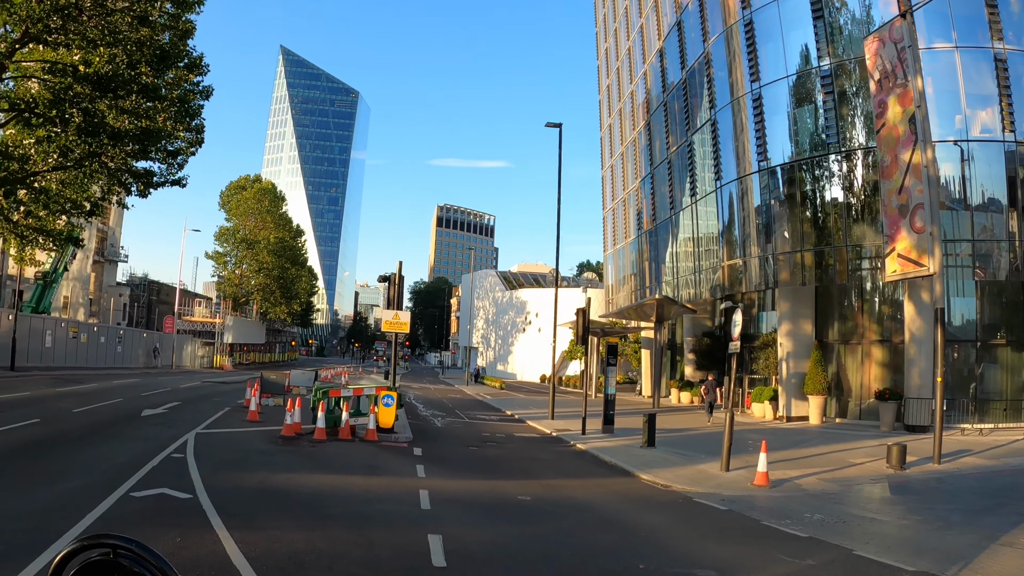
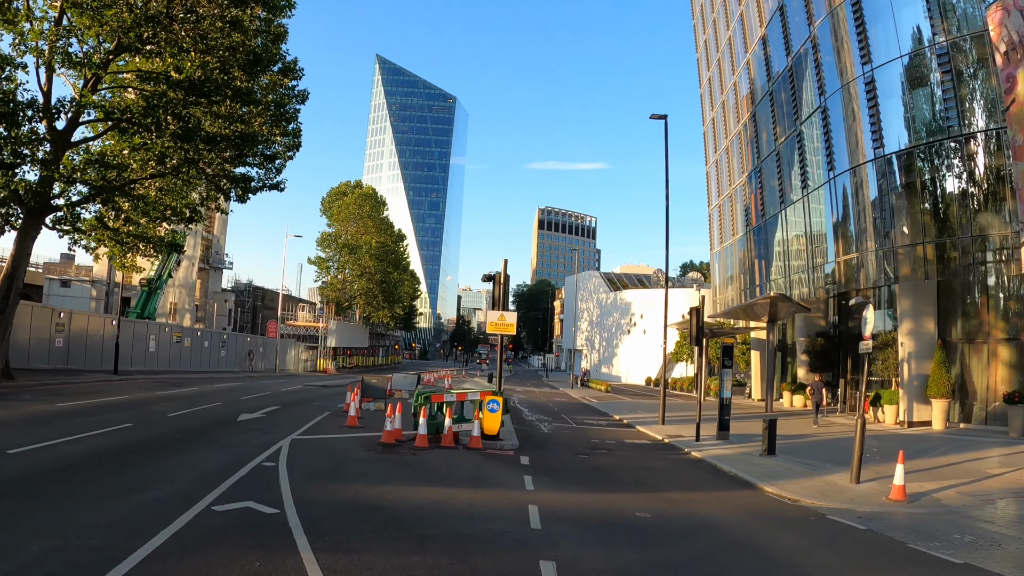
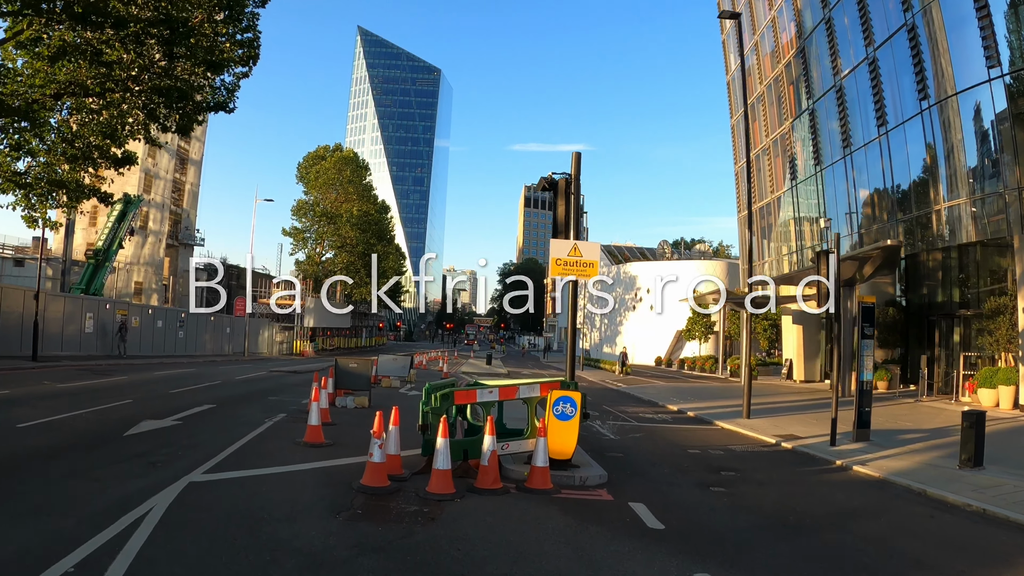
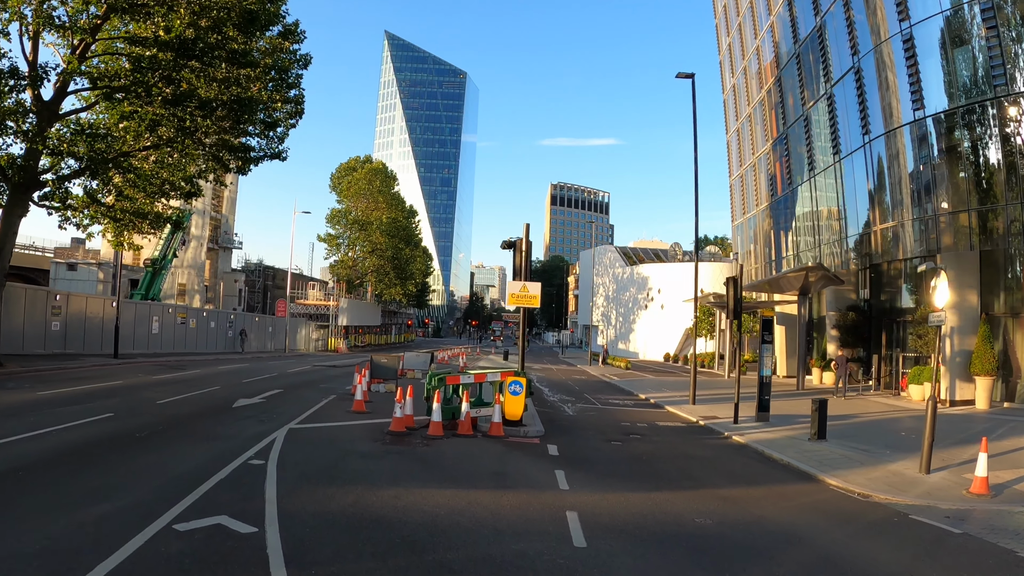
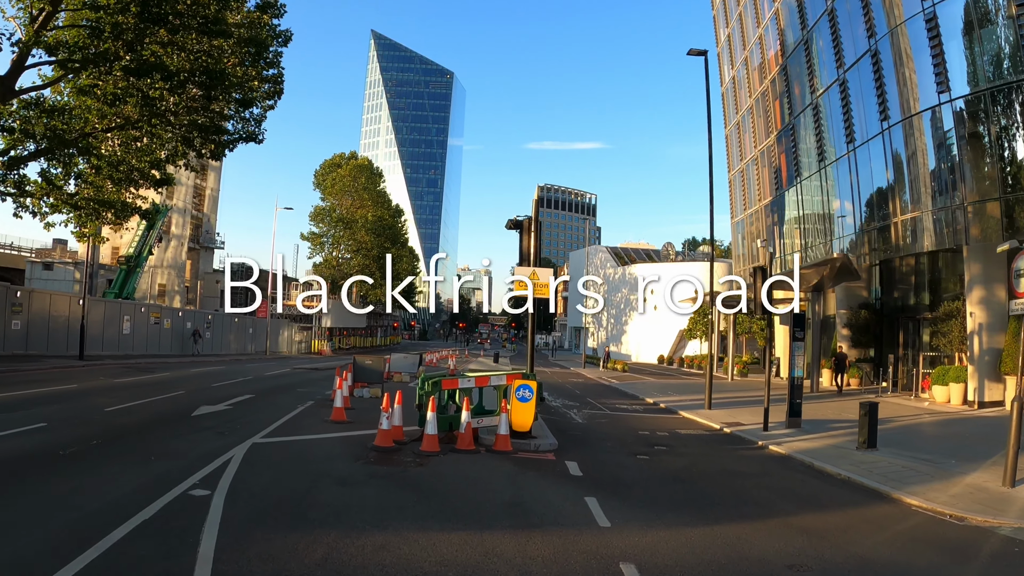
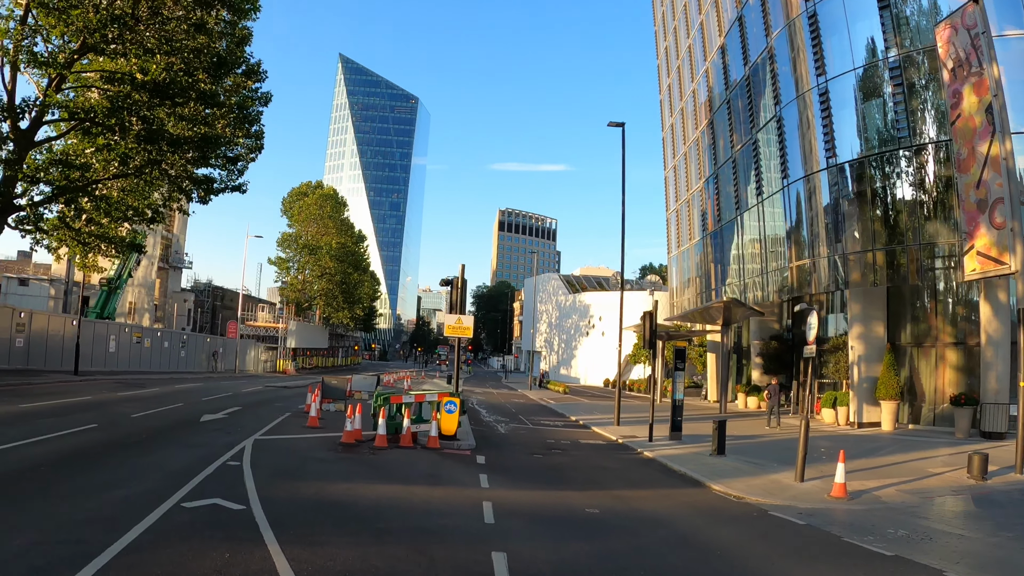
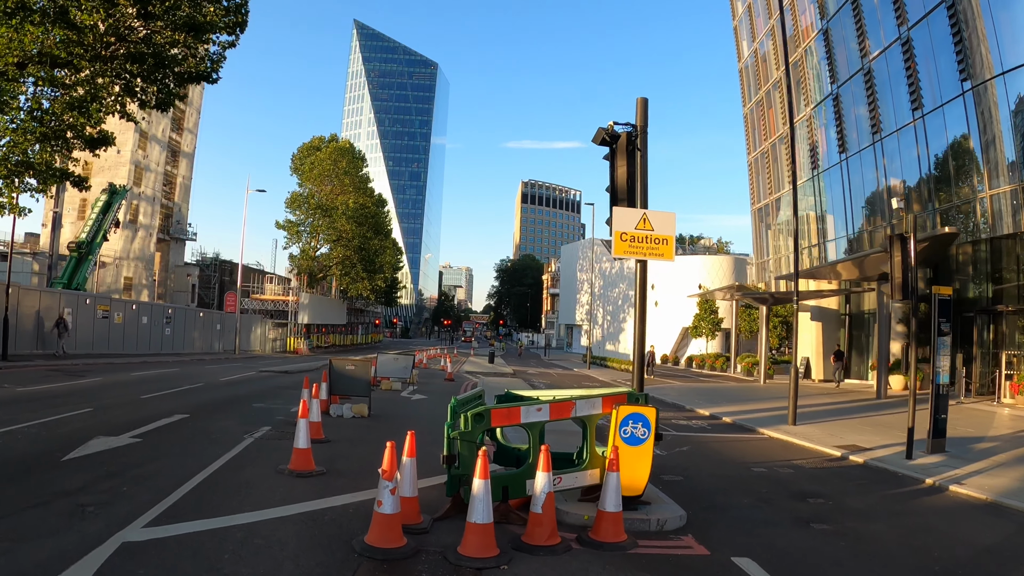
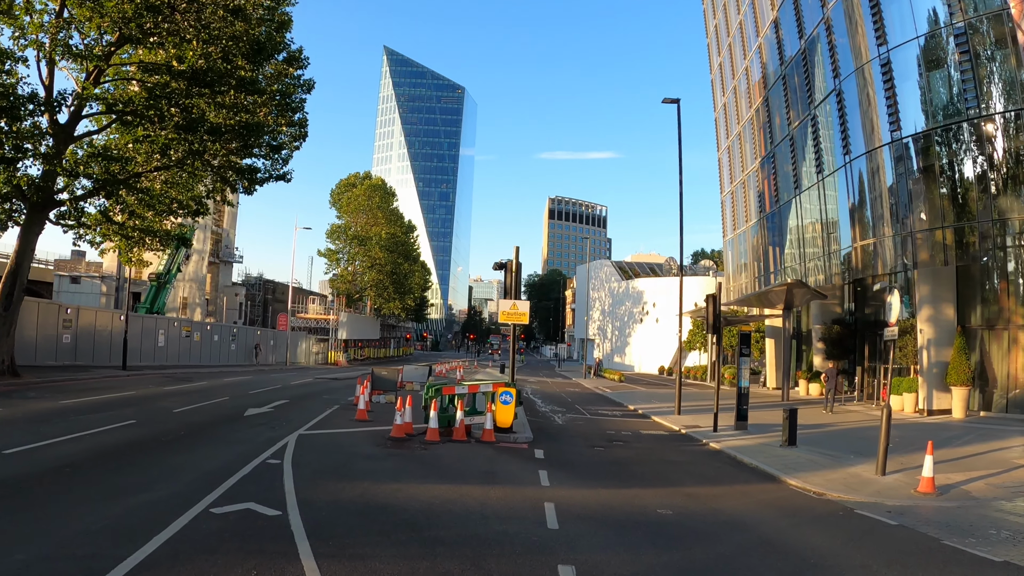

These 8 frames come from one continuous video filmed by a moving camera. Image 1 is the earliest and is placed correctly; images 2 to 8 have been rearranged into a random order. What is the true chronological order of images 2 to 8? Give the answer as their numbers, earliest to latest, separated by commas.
6, 2, 8, 4, 5, 3, 7
